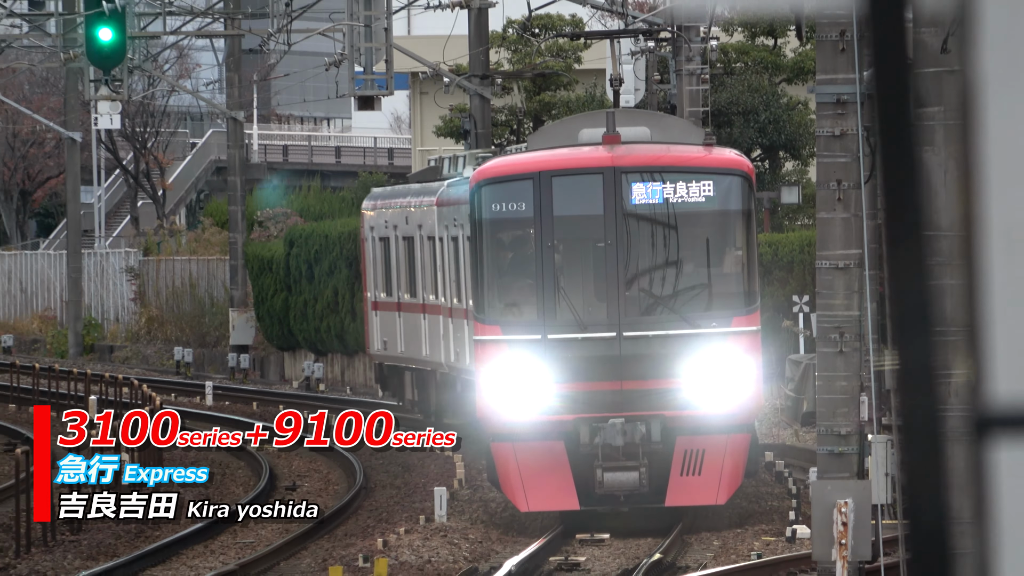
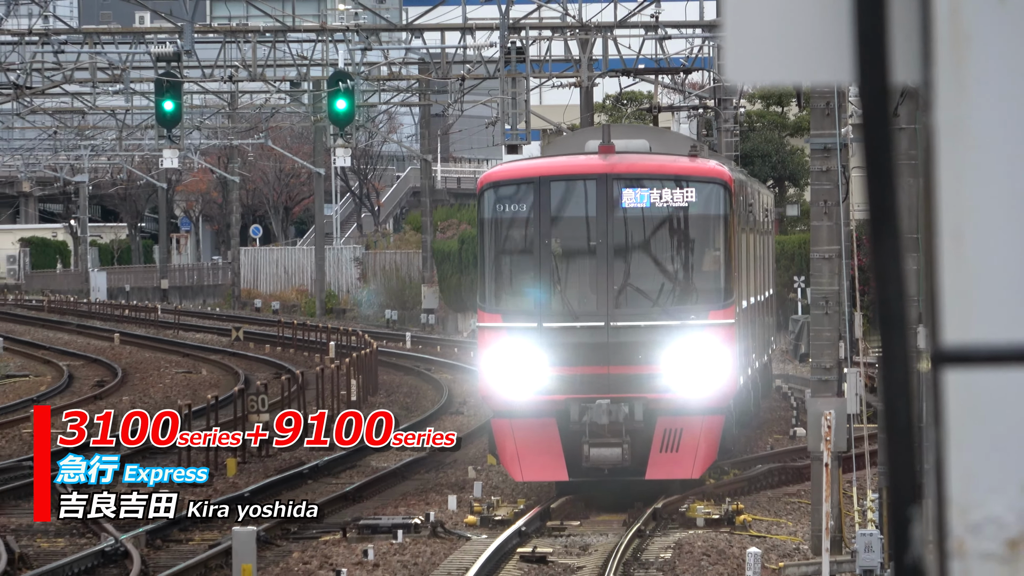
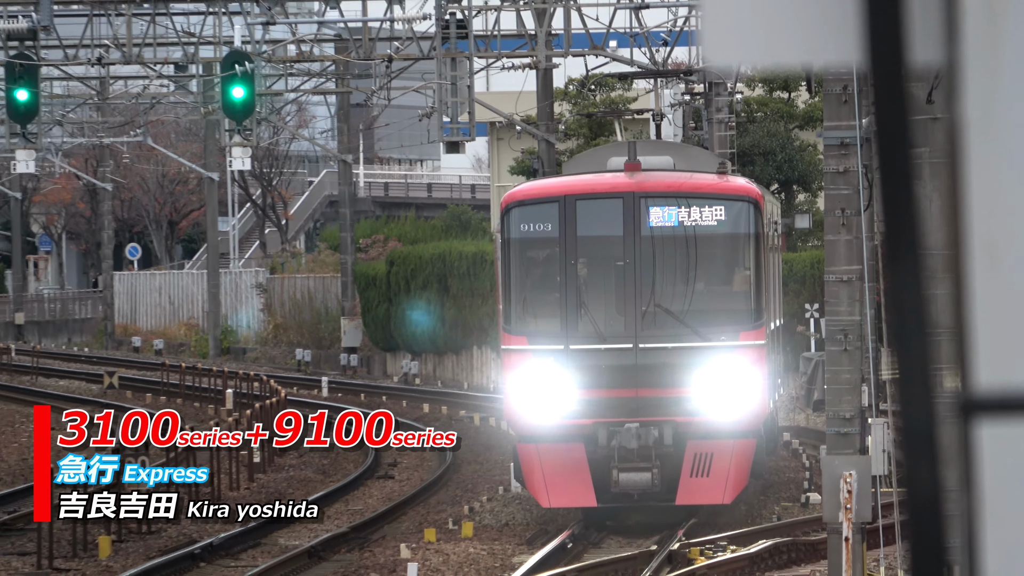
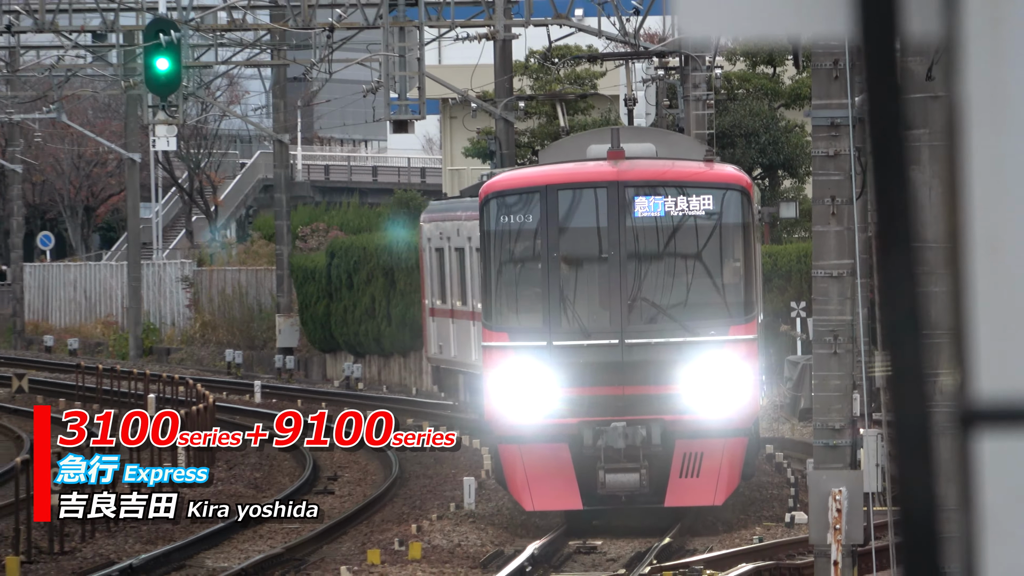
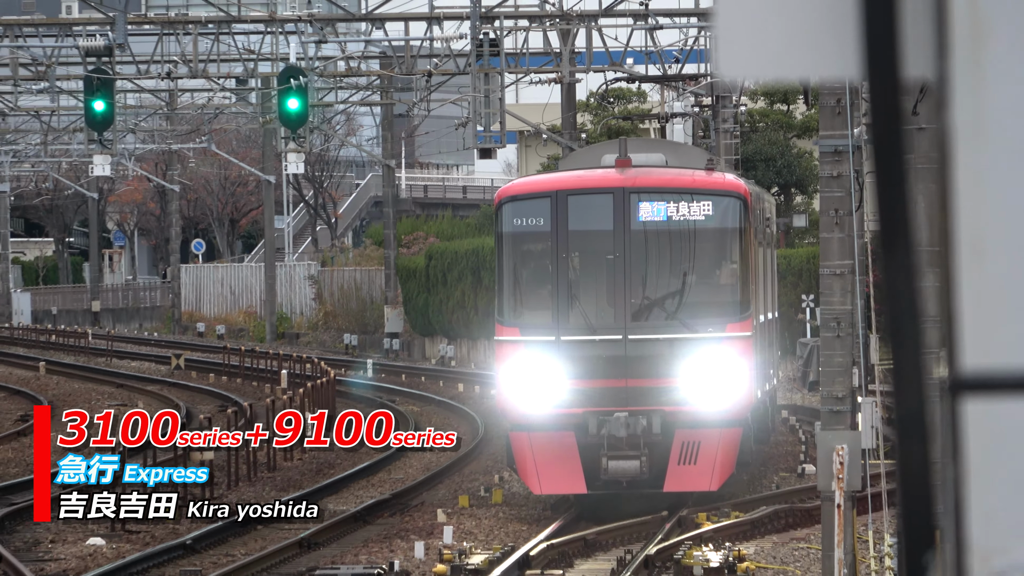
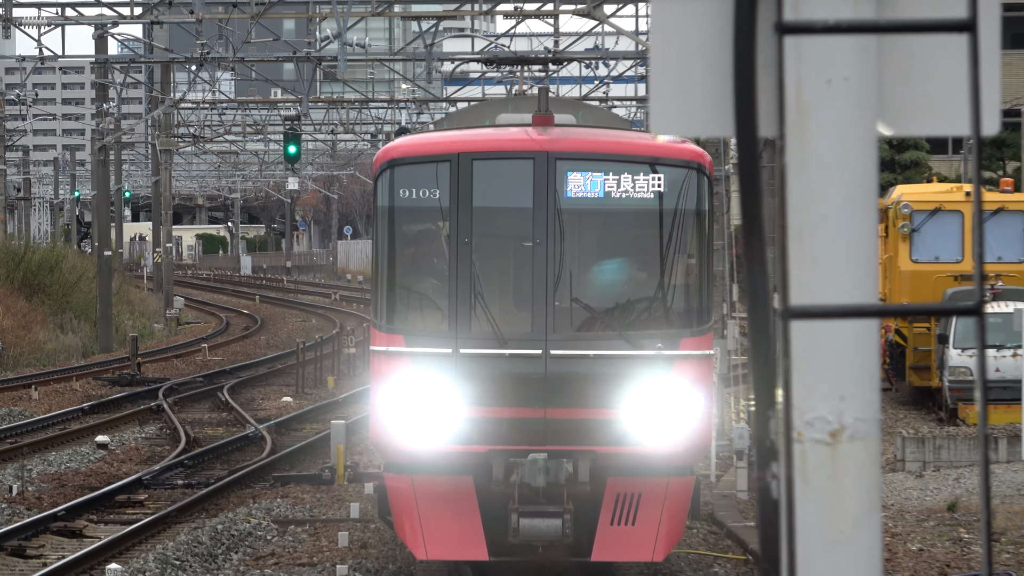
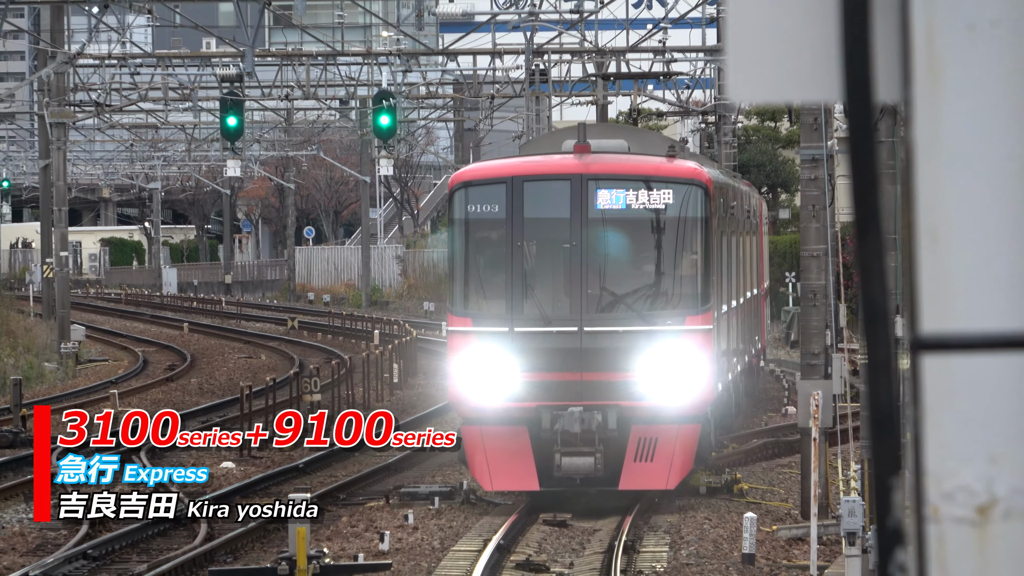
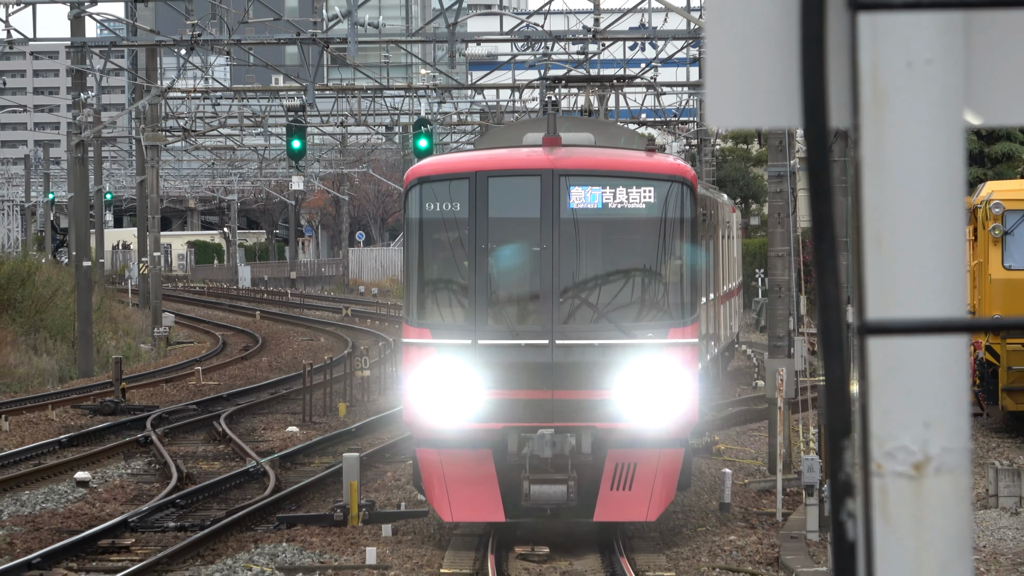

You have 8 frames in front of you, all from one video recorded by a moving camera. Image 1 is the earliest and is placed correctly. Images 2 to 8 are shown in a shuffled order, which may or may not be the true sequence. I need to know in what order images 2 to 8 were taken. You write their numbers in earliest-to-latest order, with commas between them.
4, 3, 5, 2, 7, 8, 6
